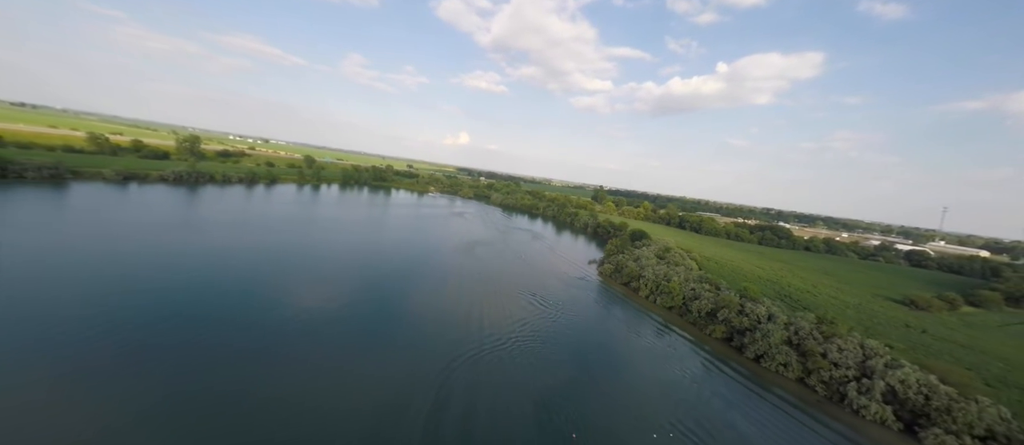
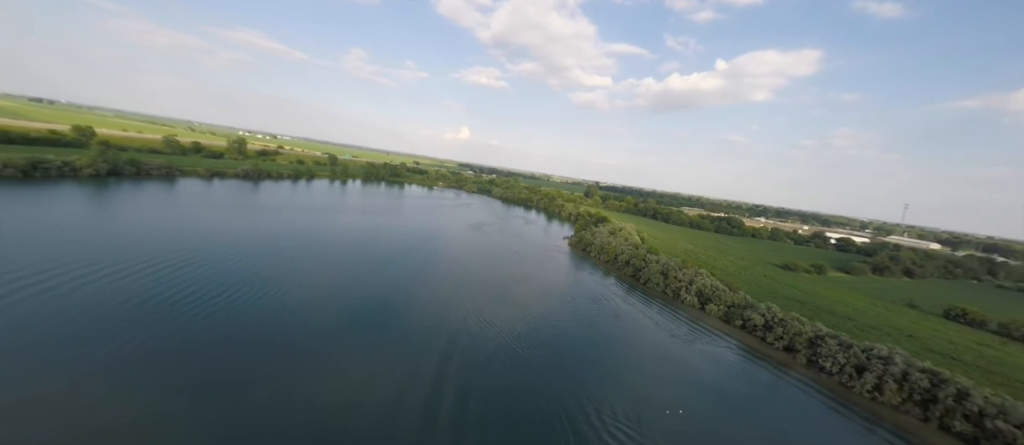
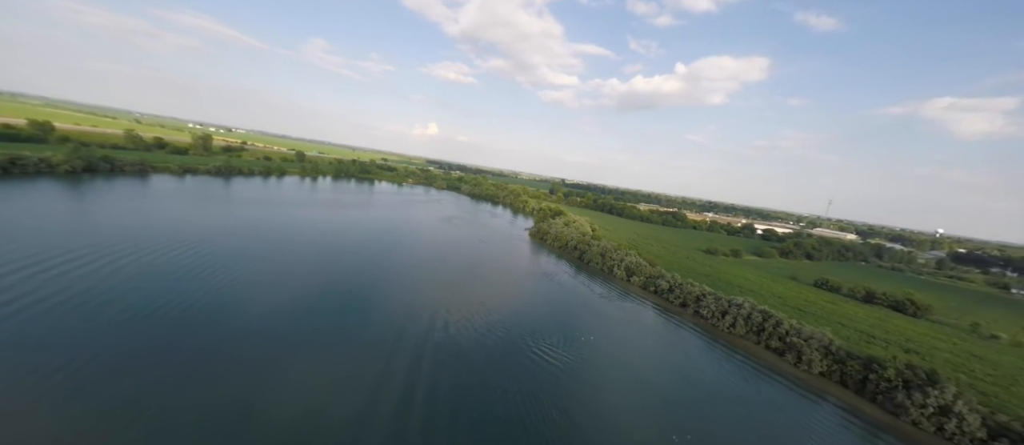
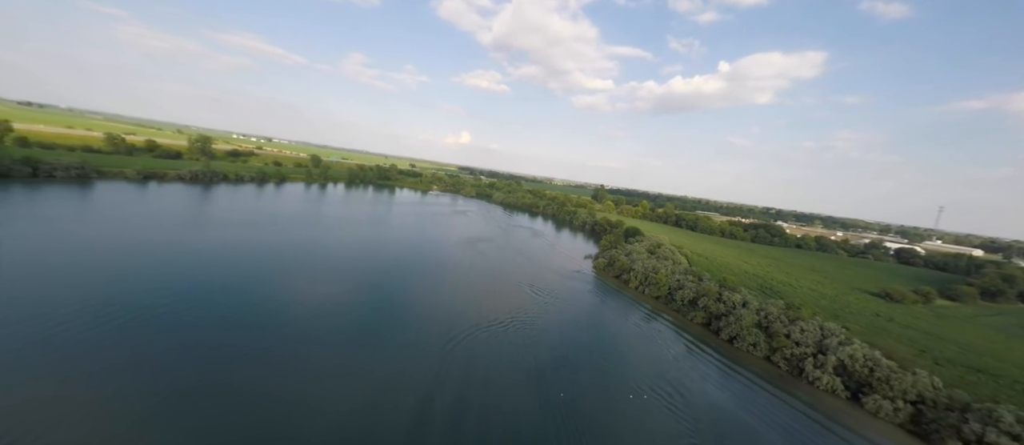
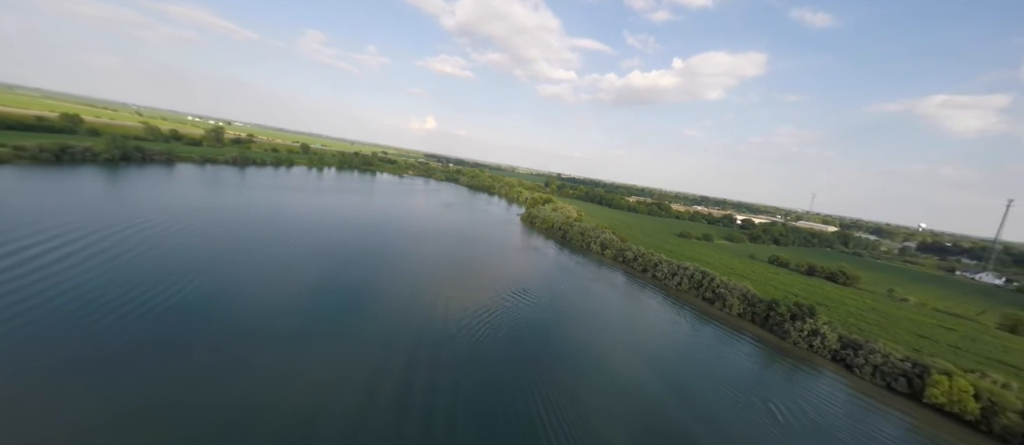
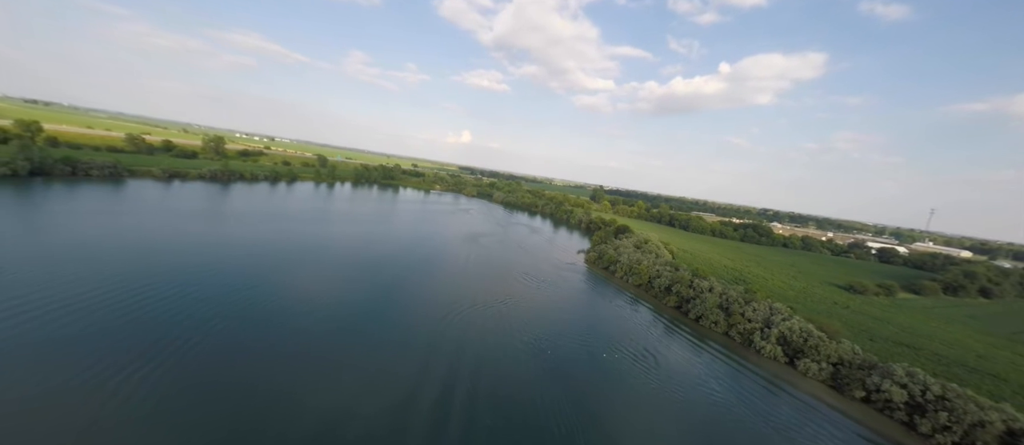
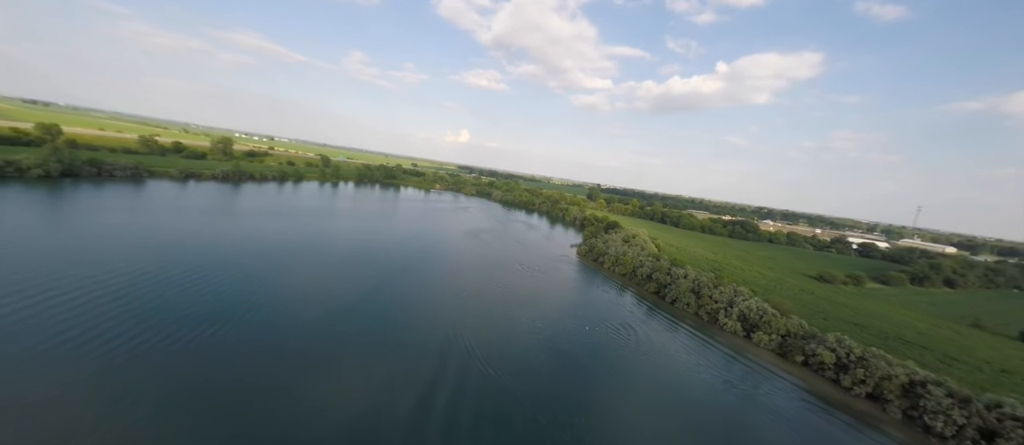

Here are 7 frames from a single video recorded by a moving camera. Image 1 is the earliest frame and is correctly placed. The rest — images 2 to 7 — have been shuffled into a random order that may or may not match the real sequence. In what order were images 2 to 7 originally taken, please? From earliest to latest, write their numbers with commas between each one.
4, 6, 7, 2, 3, 5
